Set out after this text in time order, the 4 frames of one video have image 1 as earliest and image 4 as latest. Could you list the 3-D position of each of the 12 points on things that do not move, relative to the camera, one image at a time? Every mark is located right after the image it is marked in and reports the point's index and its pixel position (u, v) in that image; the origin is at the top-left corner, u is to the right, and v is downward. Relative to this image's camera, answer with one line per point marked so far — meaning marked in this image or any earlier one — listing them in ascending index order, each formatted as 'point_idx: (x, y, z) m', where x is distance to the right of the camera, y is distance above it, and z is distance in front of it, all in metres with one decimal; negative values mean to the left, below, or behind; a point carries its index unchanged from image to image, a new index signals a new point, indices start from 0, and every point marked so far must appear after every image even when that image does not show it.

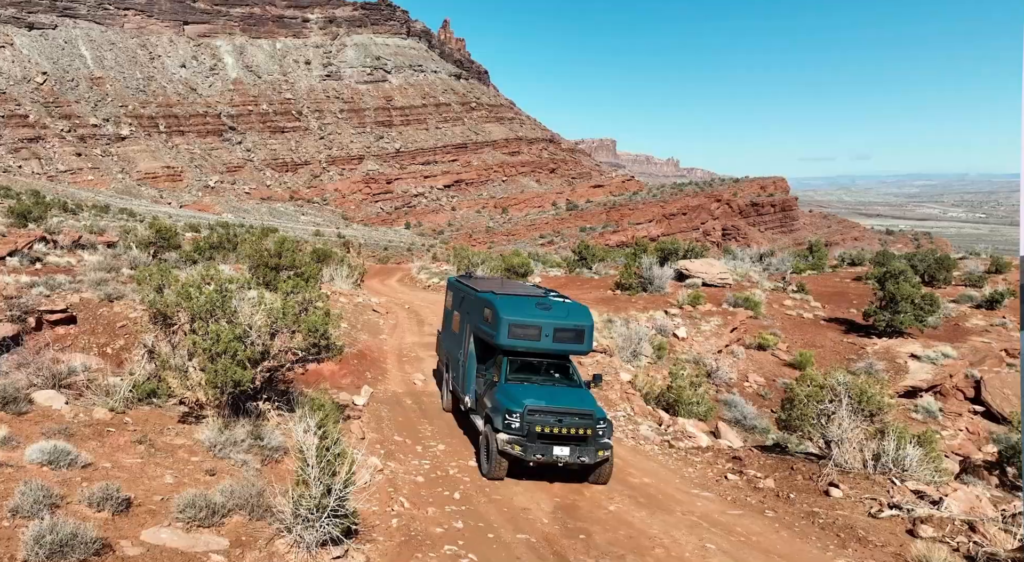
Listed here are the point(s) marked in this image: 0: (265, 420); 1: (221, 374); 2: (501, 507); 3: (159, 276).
0: (-3.5, -2.0, +9.8) m
1: (-3.9, -1.2, +9.2) m
2: (-0.1, -2.9, +8.7) m
3: (-5.8, +0.1, +11.3) m
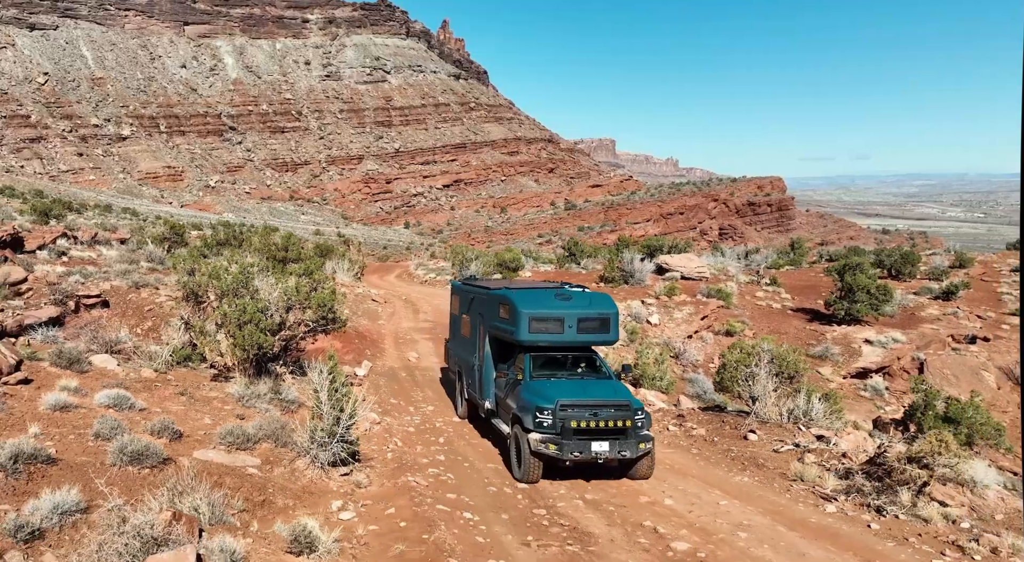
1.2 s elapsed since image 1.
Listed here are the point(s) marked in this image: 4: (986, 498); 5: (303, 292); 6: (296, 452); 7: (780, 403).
0: (-3.9, -1.7, +11.7) m
1: (-4.3, -0.9, +11.2) m
2: (-0.6, -2.6, +10.7) m
3: (-6.2, +0.4, +13.3) m
4: (+5.2, -2.4, +7.6) m
5: (-3.7, -0.2, +12.3) m
6: (-2.8, -2.2, +9.0) m
7: (+4.6, -2.1, +11.8) m
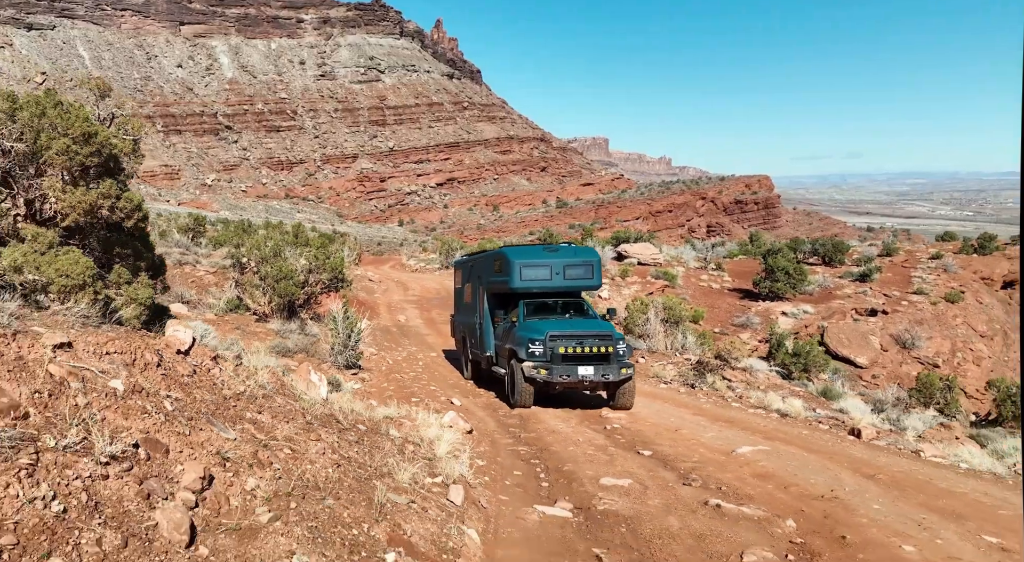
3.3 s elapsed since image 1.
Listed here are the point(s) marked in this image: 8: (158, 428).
0: (-4.9, -1.0, +16.2) m
1: (-5.2, -0.2, +15.7) m
2: (-1.5, -1.9, +15.1) m
3: (-7.2, +1.1, +17.8) m
4: (+4.3, -1.7, +12.1) m
5: (-4.7, +0.5, +16.8) m
6: (-3.8, -1.6, +13.5) m
7: (+3.7, -1.4, +16.3) m
8: (-1.8, -0.7, +3.4) m
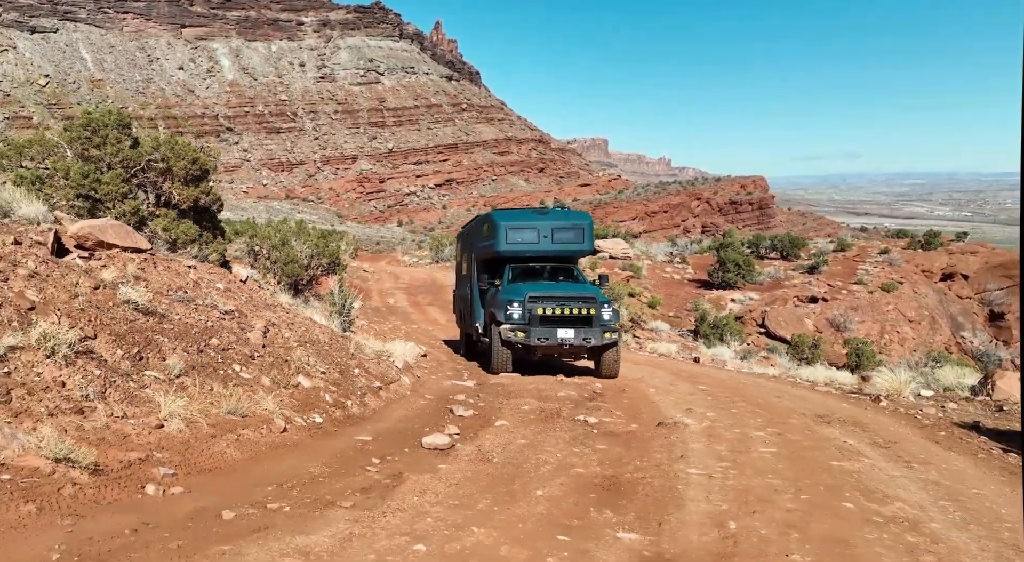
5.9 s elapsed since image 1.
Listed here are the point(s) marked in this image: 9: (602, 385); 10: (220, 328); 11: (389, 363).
0: (-5.8, -0.5, +19.7) m
1: (-6.1, +0.2, +19.1) m
2: (-2.4, -1.5, +18.6) m
3: (-8.1, +1.6, +21.2) m
4: (+3.4, -1.3, +15.6) m
5: (-5.6, +1.0, +20.3) m
6: (-4.7, -1.1, +17.0) m
7: (+2.7, -0.9, +19.8) m
8: (-2.7, -0.3, +6.9) m
9: (+1.1, -1.3, +8.6) m
10: (-2.6, -0.4, +6.1) m
11: (-1.4, -1.0, +8.1) m
